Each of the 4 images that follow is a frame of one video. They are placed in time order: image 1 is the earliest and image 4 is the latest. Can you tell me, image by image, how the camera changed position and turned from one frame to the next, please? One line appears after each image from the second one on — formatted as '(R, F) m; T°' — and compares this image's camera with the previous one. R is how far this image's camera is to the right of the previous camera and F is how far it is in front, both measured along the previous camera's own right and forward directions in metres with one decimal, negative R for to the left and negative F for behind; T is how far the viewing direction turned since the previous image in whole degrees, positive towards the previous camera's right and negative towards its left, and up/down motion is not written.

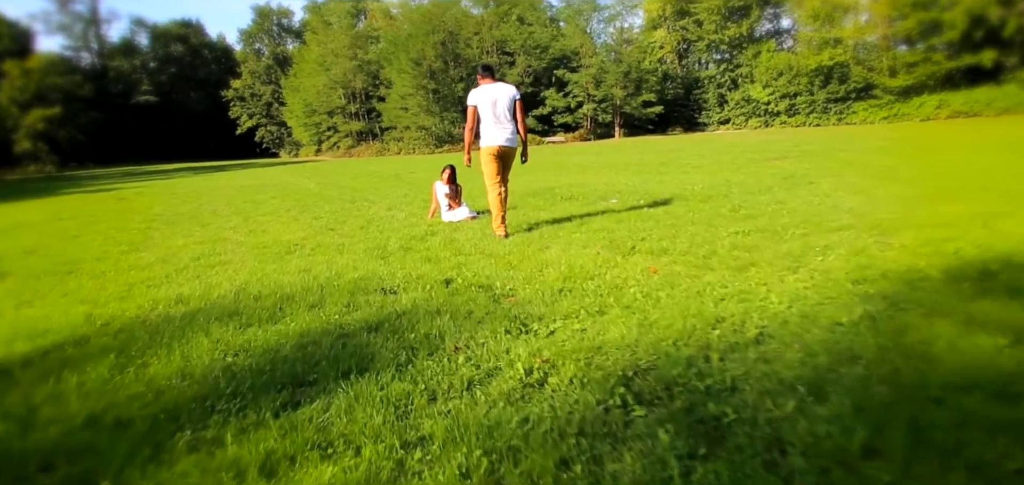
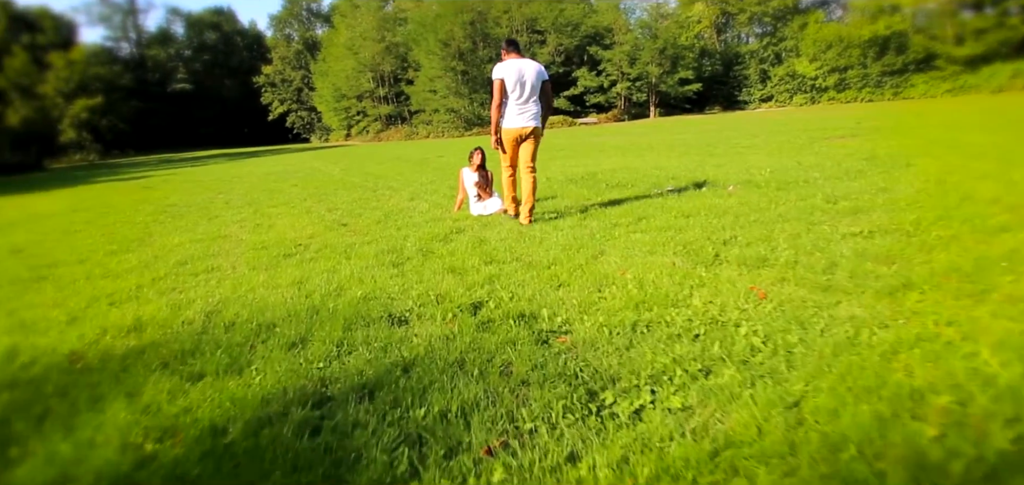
(-0.1, +0.9) m; -3°
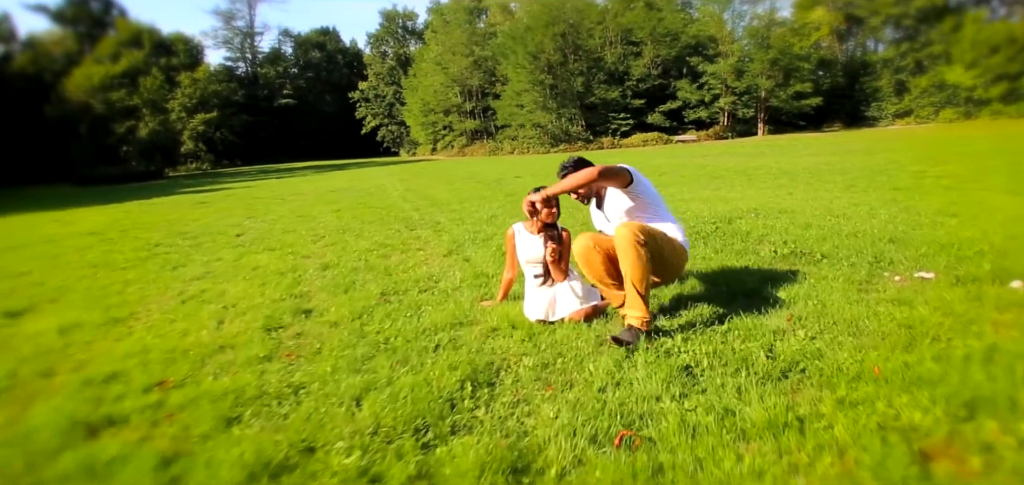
(0.0, +2.7) m; -8°
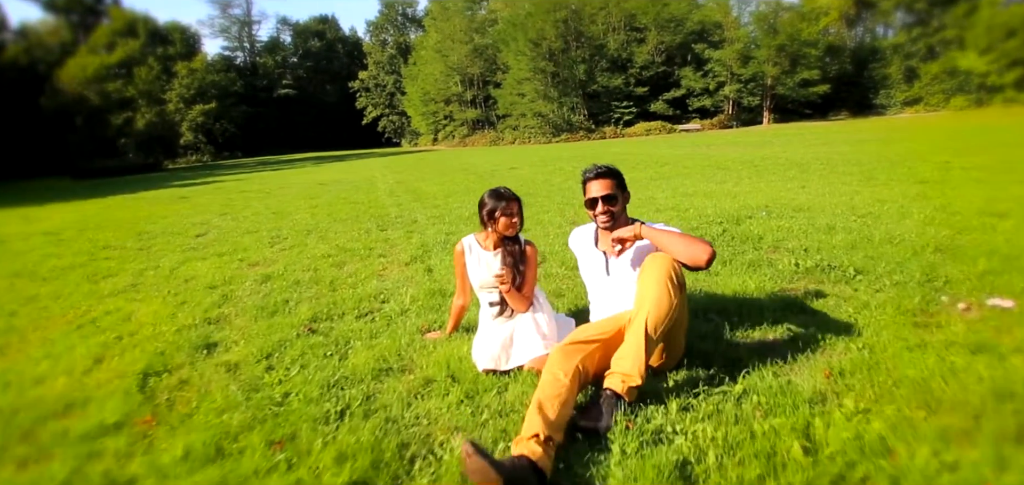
(+0.2, +0.7) m; 0°
